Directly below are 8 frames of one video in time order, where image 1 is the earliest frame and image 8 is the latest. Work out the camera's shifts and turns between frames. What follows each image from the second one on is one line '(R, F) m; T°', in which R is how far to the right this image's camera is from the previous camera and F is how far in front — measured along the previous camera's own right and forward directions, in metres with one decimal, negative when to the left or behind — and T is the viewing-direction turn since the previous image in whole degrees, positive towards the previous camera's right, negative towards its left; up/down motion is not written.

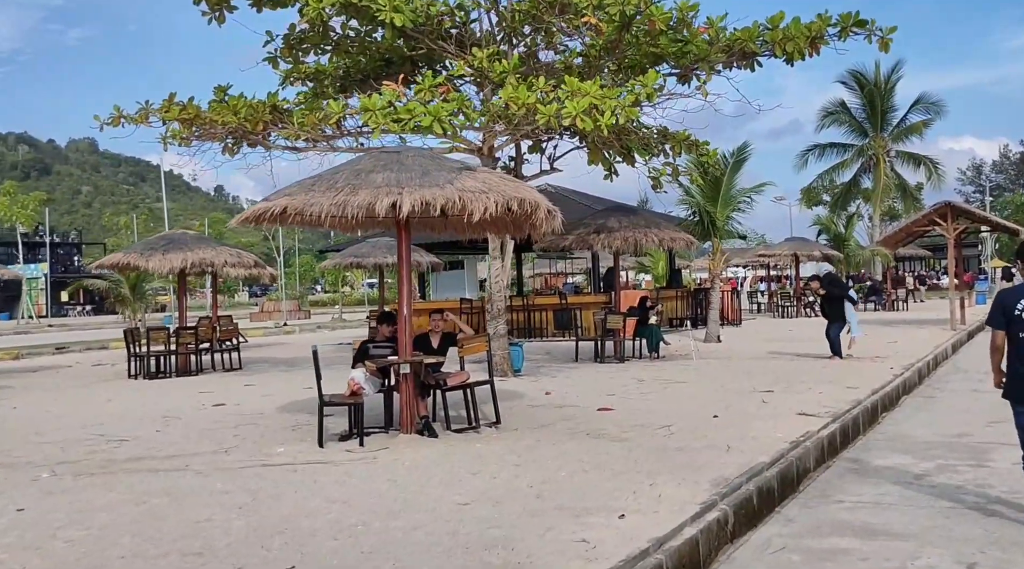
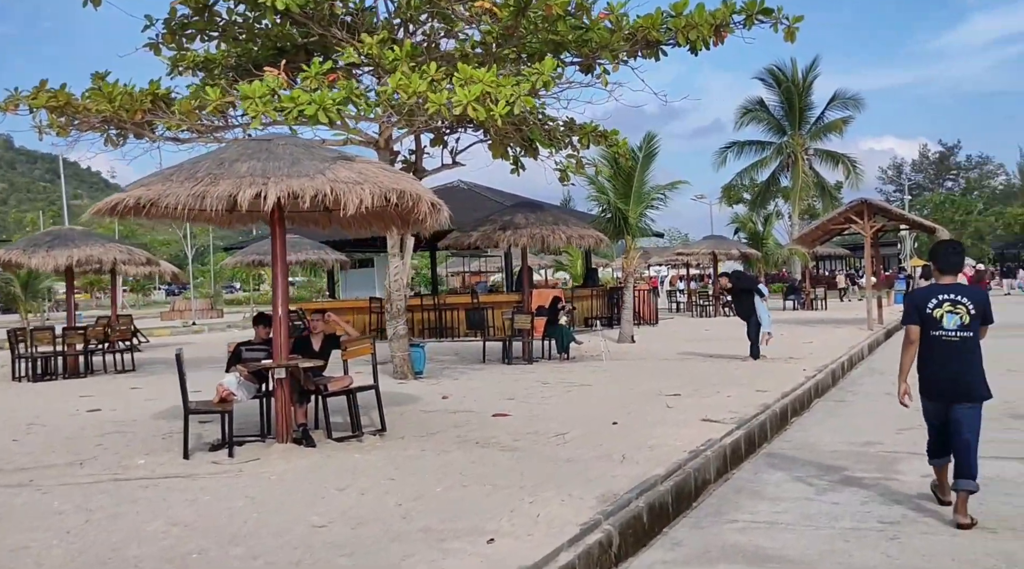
(+0.4, +0.5) m; +5°
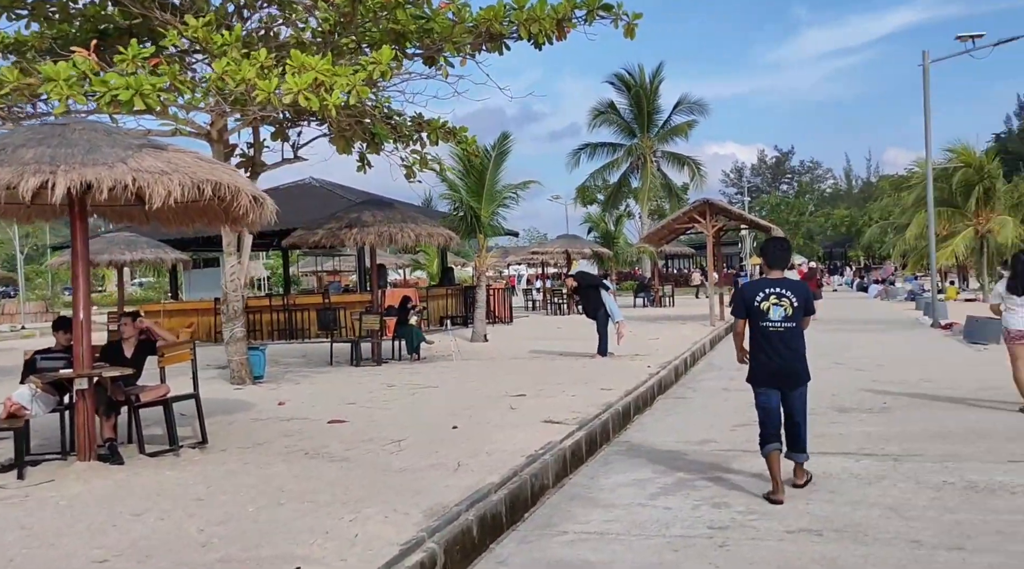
(+0.2, +0.3) m; +9°
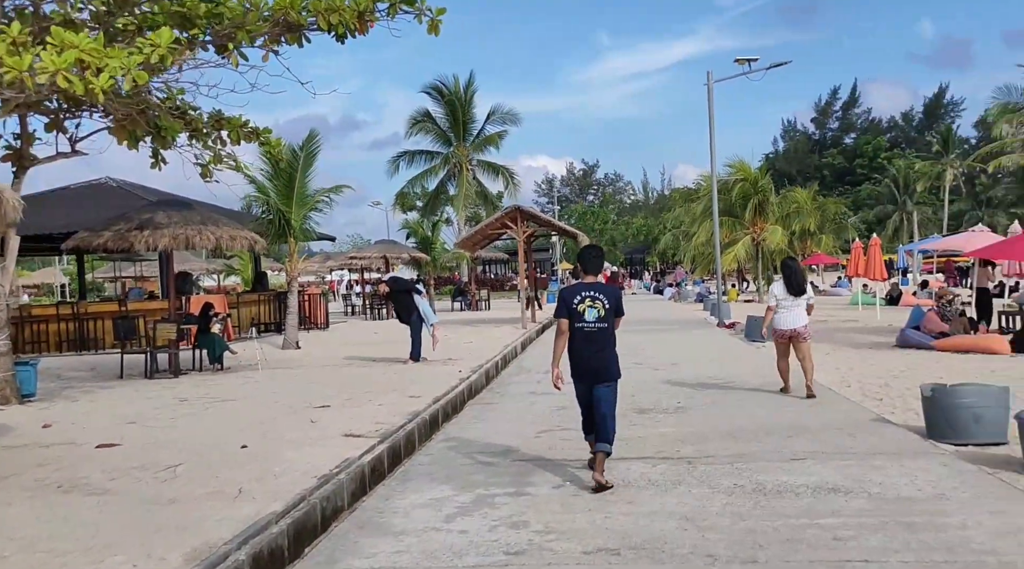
(+0.2, +0.3) m; +12°
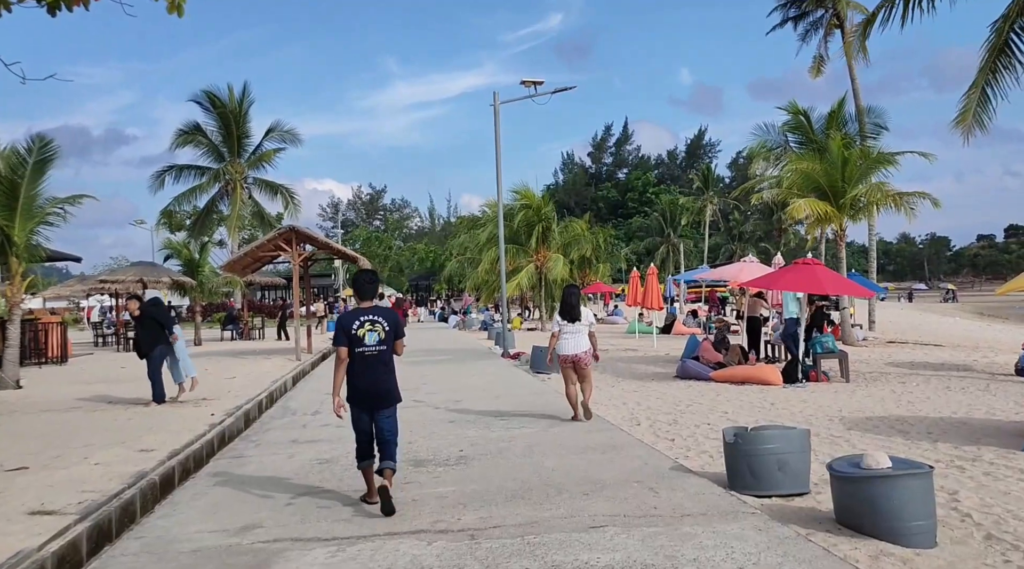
(+0.3, +1.3) m; +14°
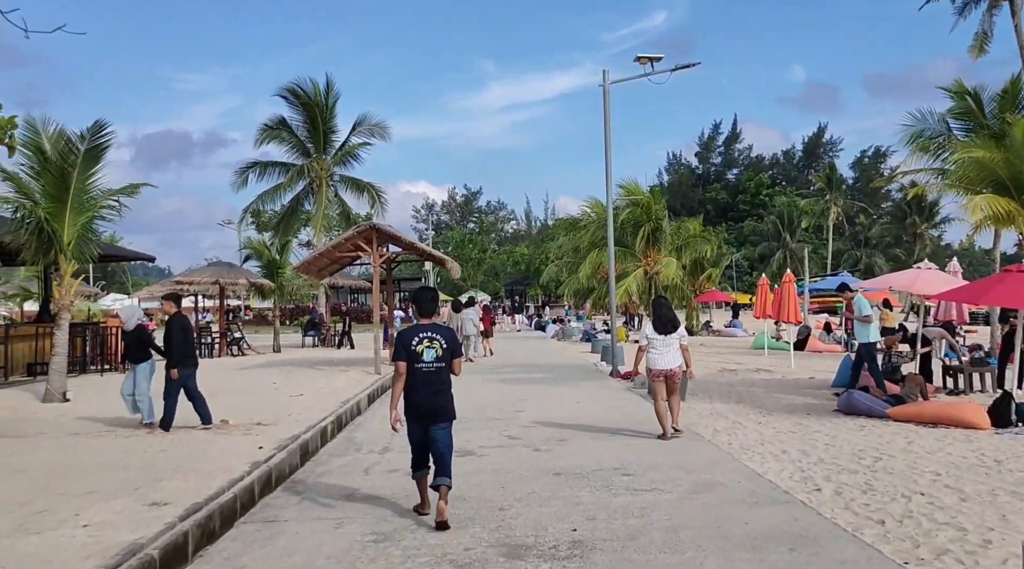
(-0.3, +2.5) m; -6°
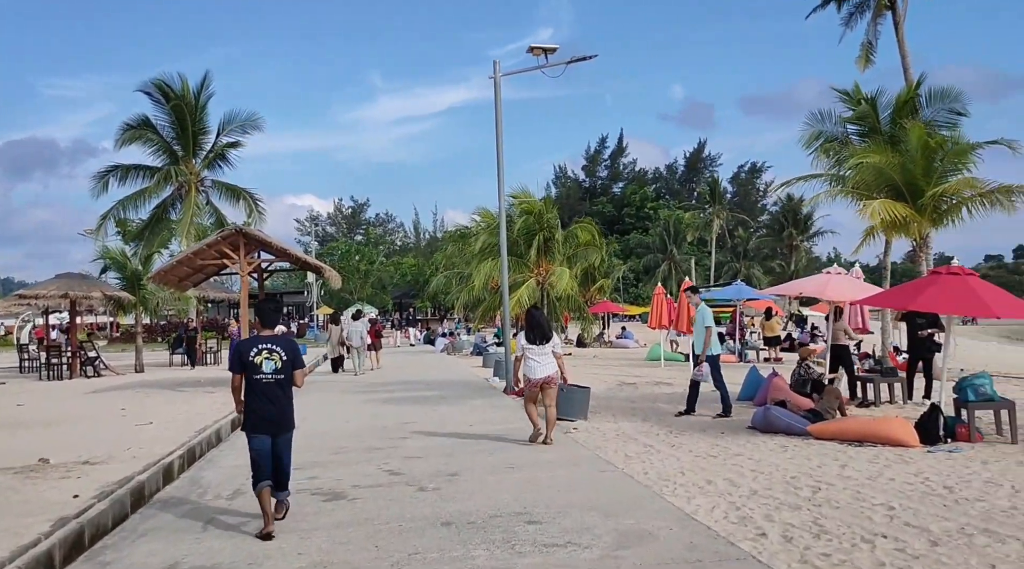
(+0.1, +1.4) m; +7°
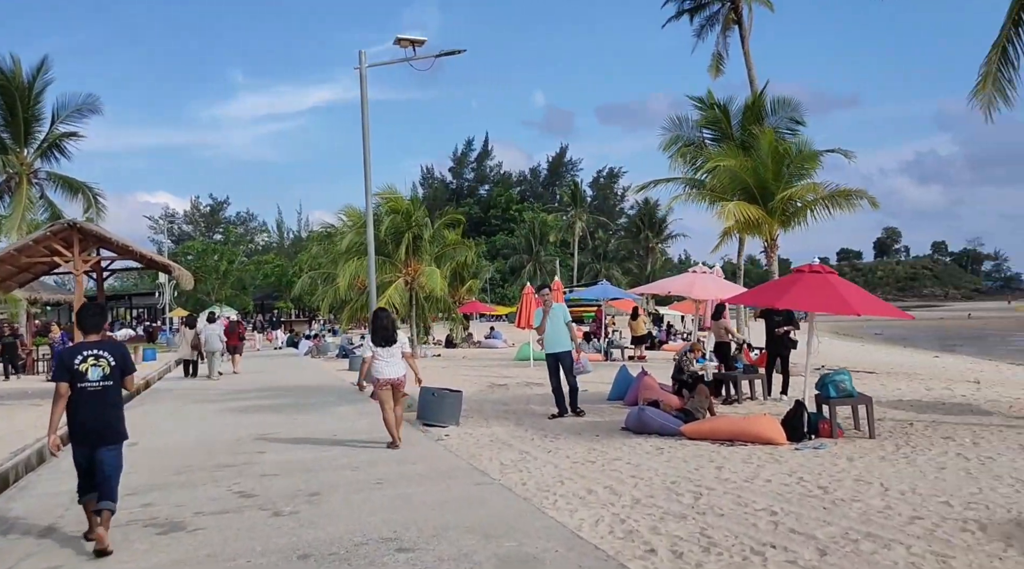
(0.0, +0.5) m; +9°
